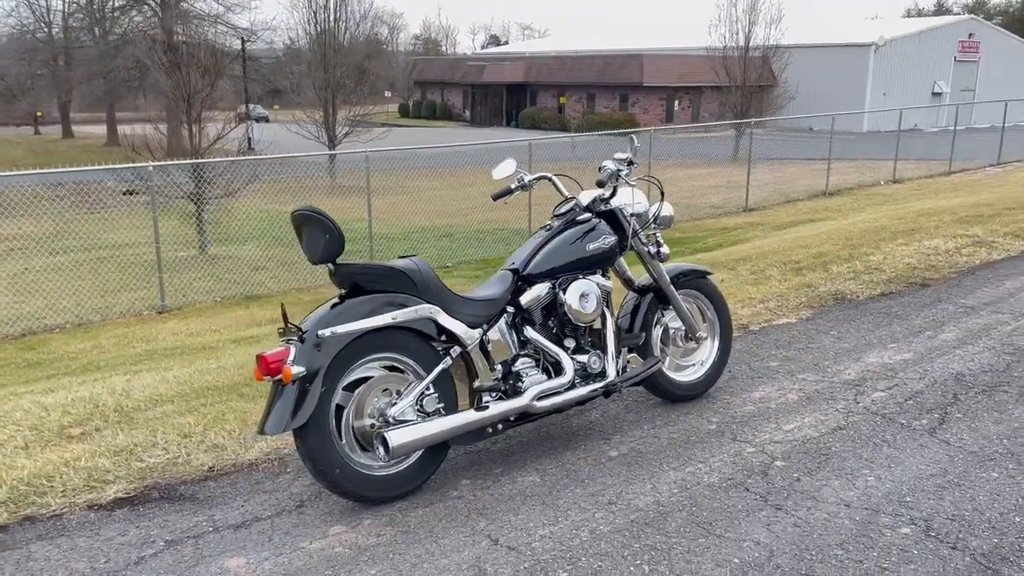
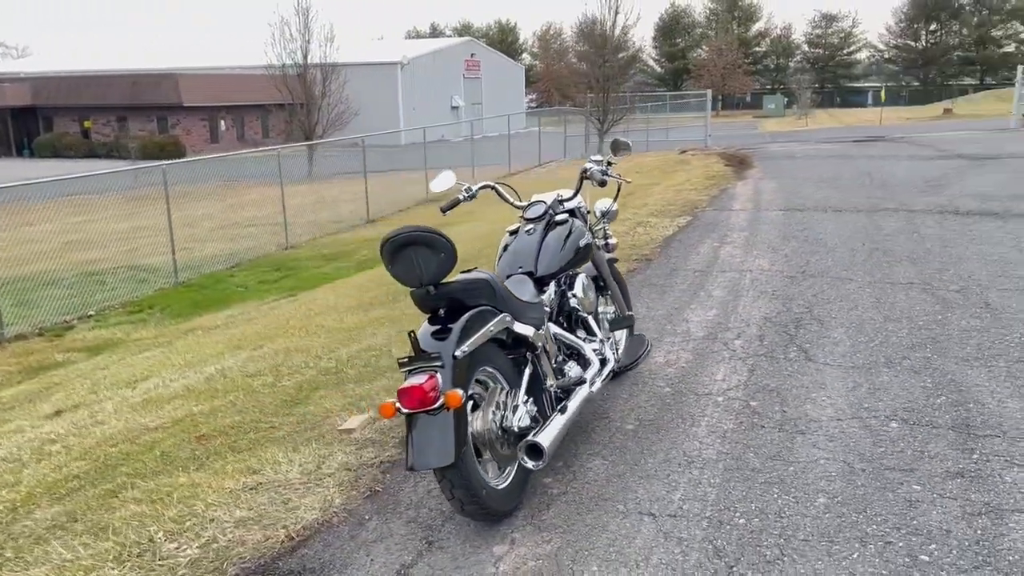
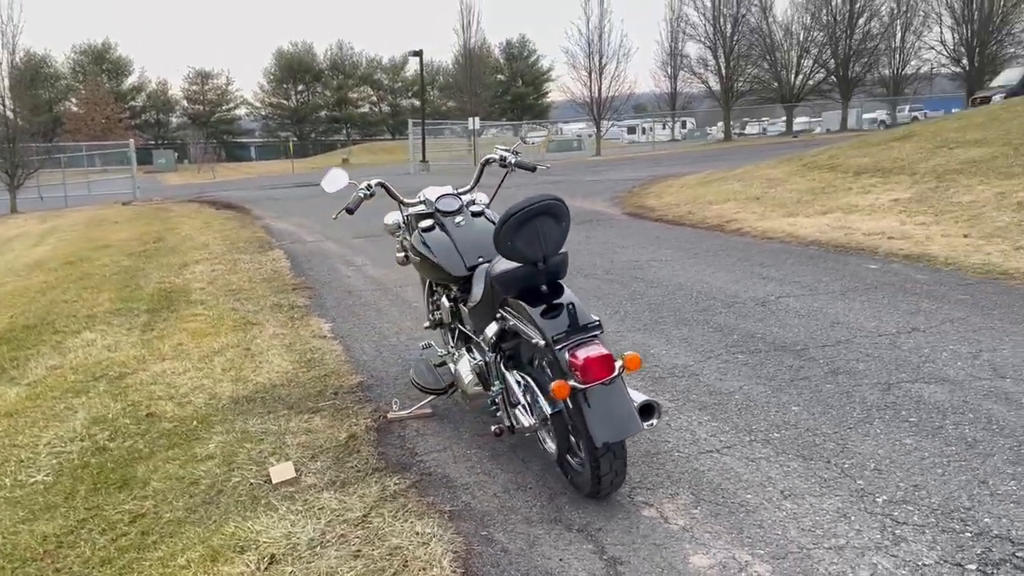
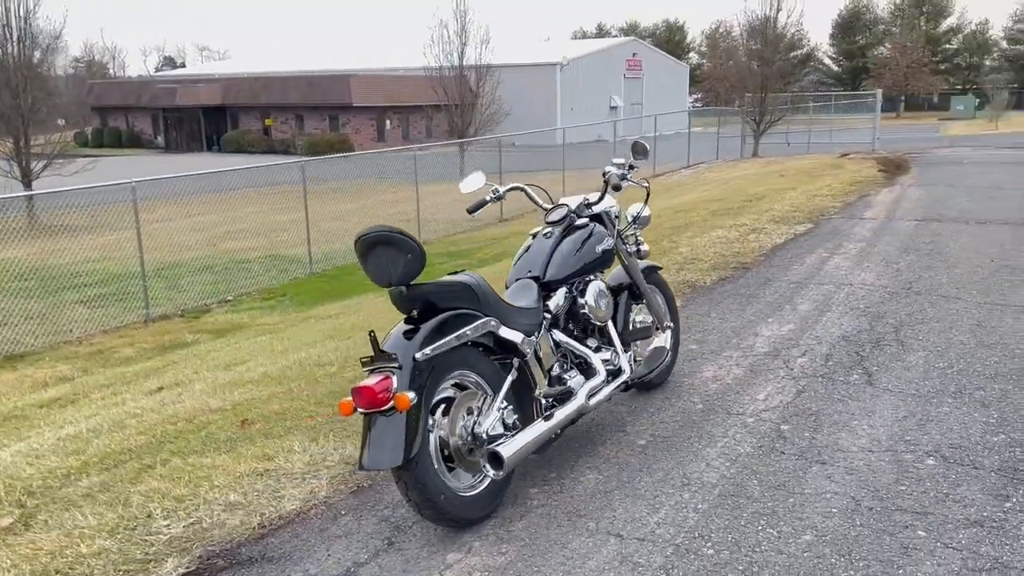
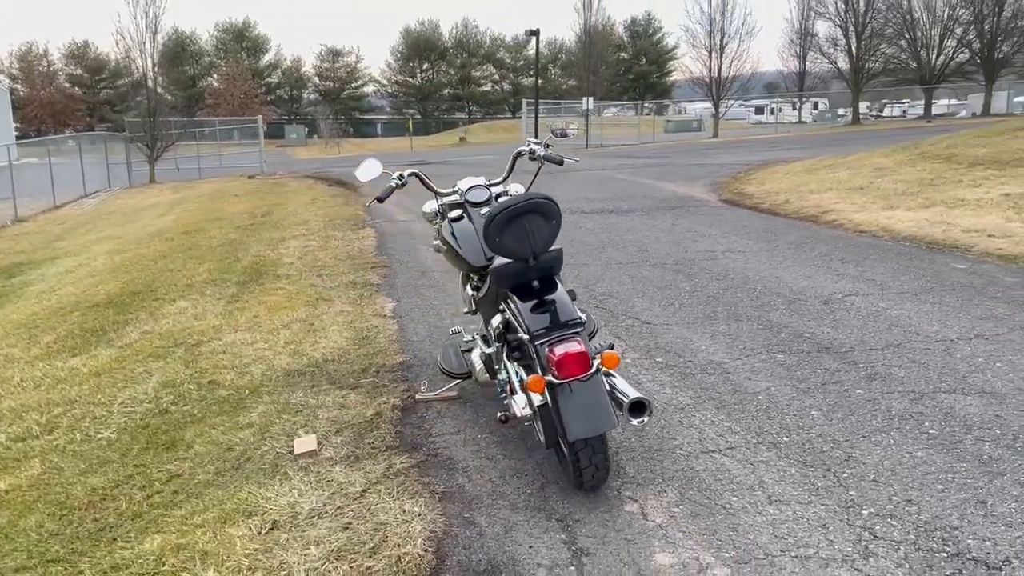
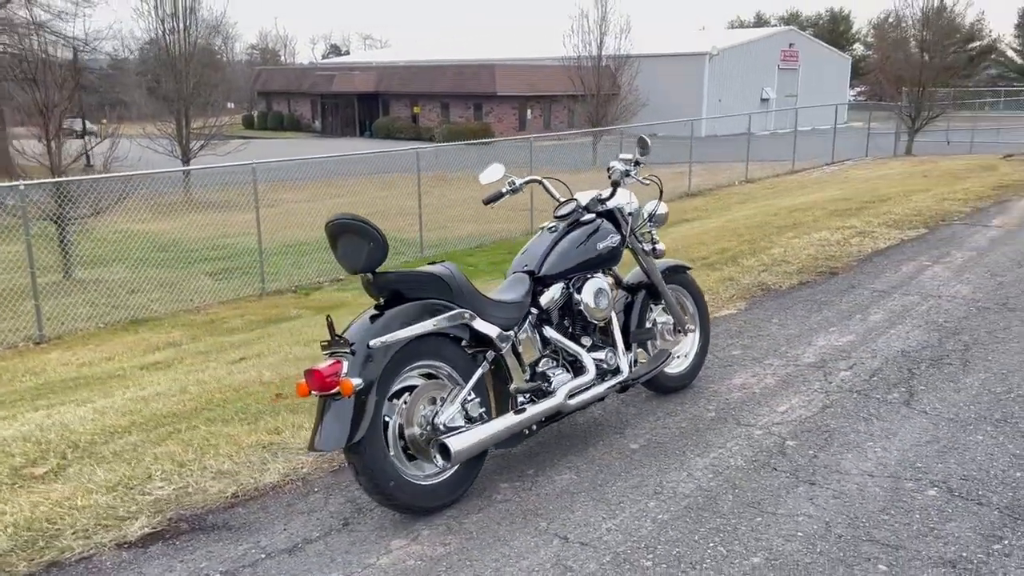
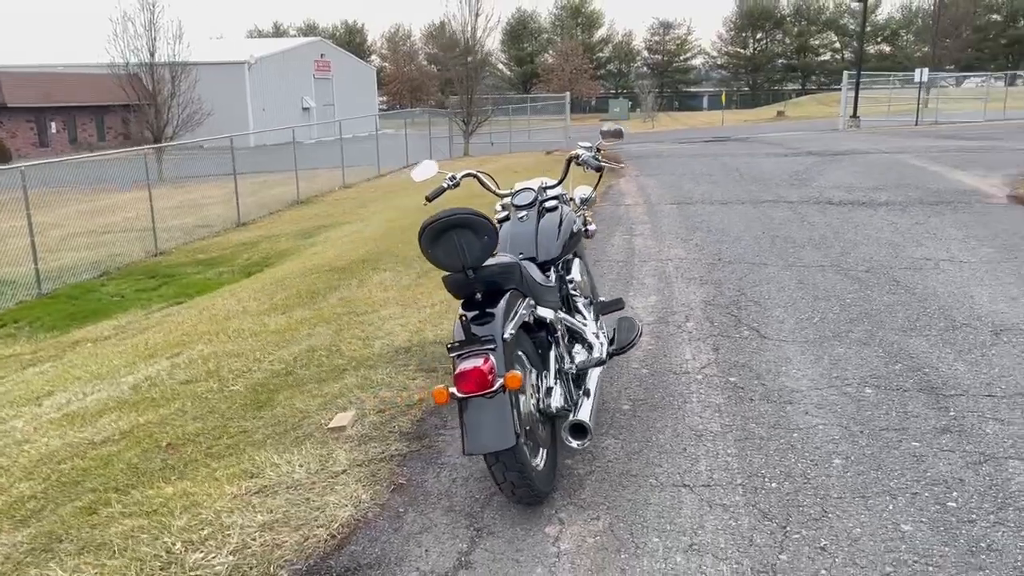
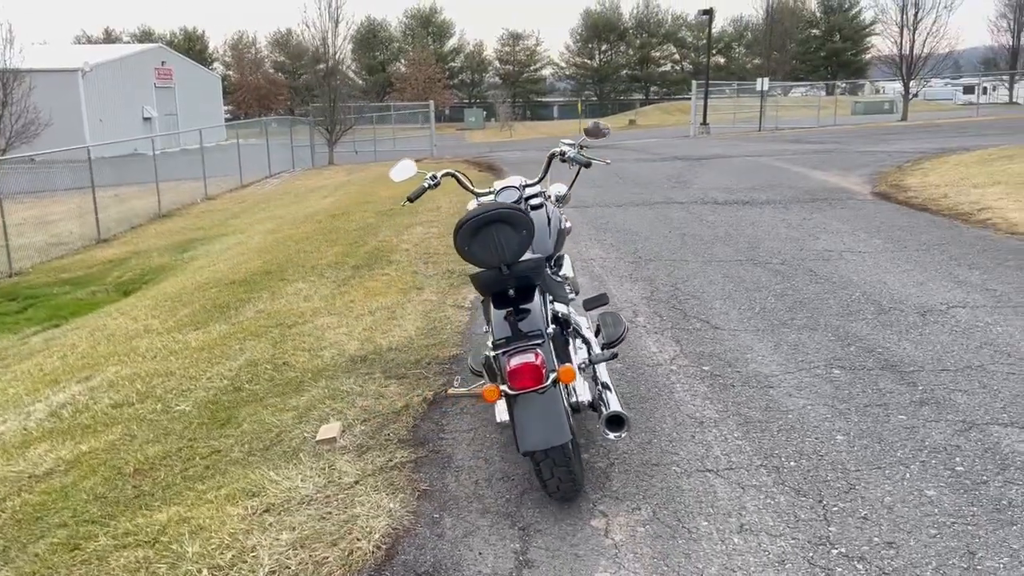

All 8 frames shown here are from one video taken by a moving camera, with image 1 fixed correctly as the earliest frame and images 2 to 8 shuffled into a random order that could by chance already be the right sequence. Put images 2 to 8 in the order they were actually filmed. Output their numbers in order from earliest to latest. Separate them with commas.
6, 4, 2, 7, 8, 5, 3
